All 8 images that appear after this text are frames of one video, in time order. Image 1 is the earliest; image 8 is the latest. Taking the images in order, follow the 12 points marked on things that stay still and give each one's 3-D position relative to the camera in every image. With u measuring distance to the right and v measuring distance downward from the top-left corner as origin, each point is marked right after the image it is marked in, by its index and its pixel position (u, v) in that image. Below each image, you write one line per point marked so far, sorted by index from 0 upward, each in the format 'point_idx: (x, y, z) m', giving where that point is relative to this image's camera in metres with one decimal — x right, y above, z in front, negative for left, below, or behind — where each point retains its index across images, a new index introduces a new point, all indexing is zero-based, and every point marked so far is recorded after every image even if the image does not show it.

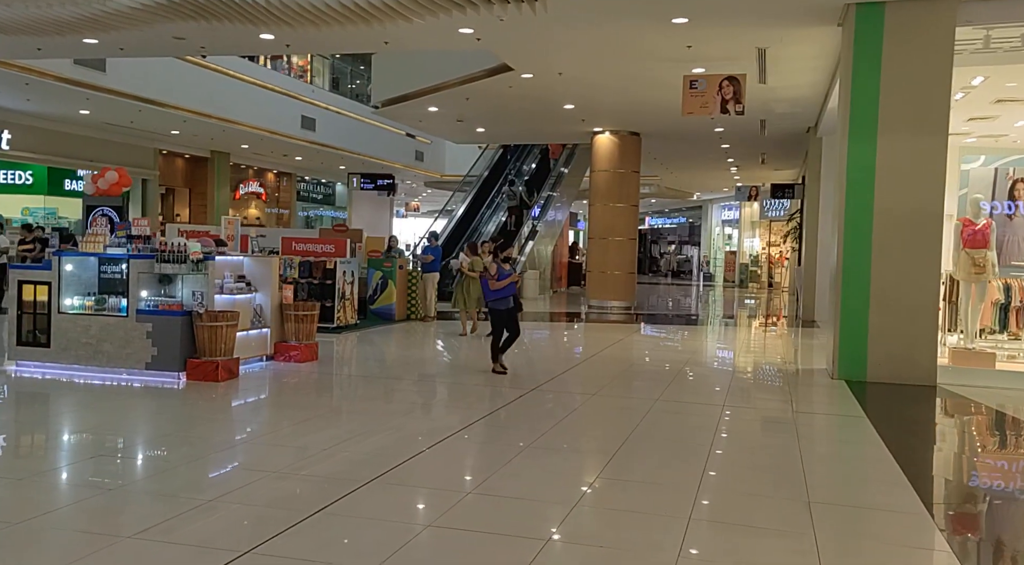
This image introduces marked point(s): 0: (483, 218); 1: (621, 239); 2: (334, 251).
0: (-0.6, +1.4, +19.0) m
1: (+1.9, +0.7, +14.8) m
2: (-2.1, +0.4, +10.0) m
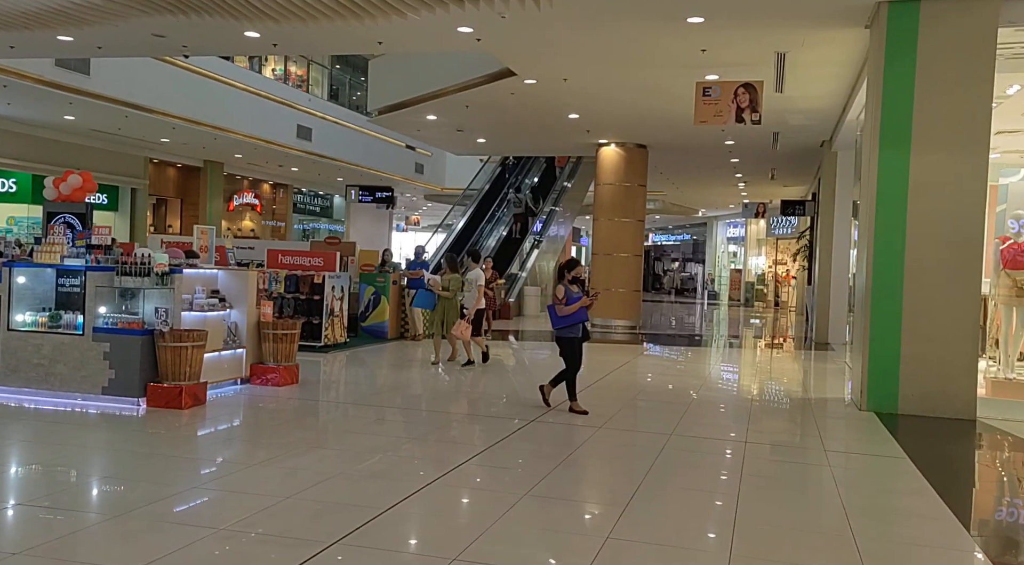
0: (-0.6, +1.1, +18.5) m
1: (+1.9, +0.4, +14.2) m
2: (-2.1, +0.2, +9.4) m
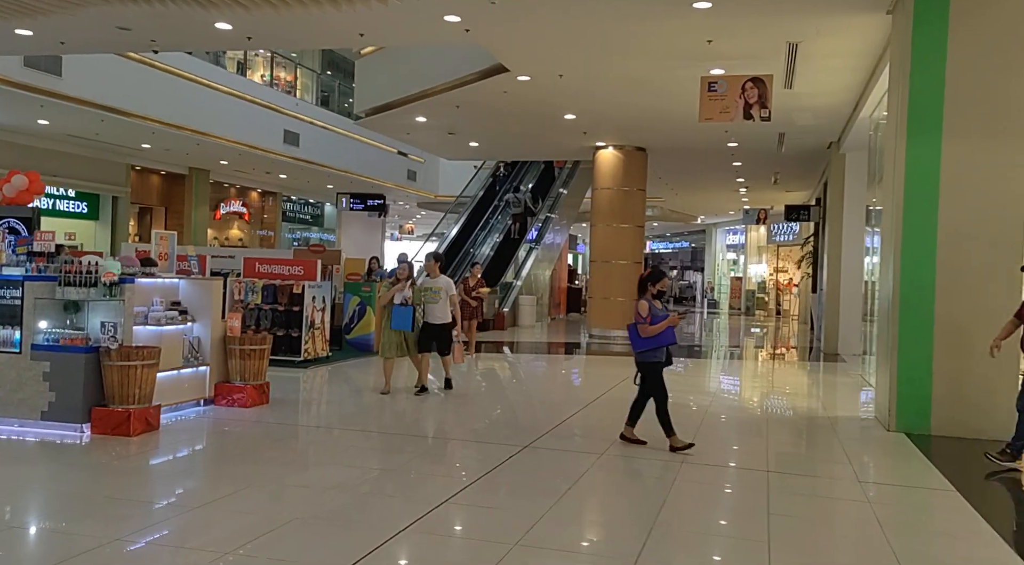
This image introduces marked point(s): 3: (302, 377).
0: (-0.7, +0.9, +17.9) m
1: (+1.8, +0.3, +13.6) m
2: (-2.1, +0.1, +8.8) m
3: (-2.0, -0.9, +8.4) m
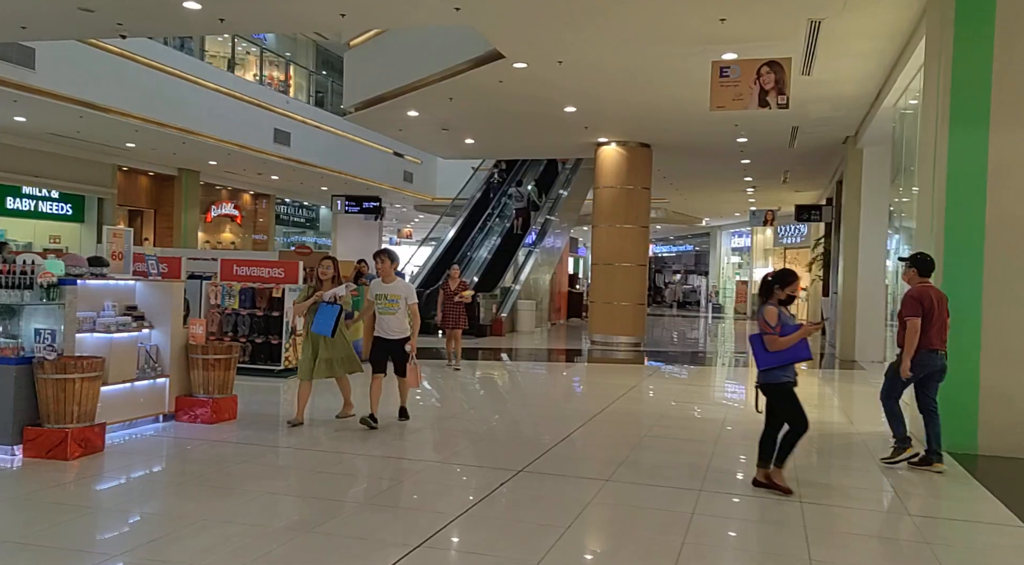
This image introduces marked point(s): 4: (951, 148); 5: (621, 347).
0: (-0.7, +0.8, +17.3) m
1: (+1.8, +0.3, +13.0) m
2: (-2.1, +0.1, +8.1) m
3: (-2.1, -0.9, +7.8) m
4: (+2.8, +0.9, +5.6) m
5: (+1.6, -1.0, +12.9) m
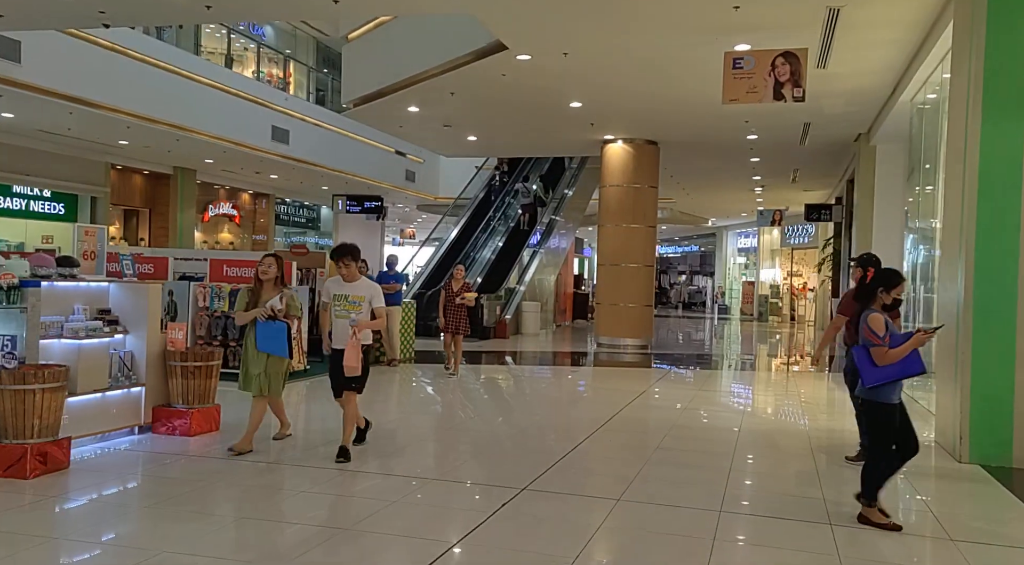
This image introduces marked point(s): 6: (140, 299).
0: (-0.7, +0.8, +16.9) m
1: (+1.8, +0.2, +12.6) m
2: (-2.1, 0.0, +7.8) m
3: (-2.0, -1.0, +7.4) m
4: (+2.8, +0.9, +5.2) m
5: (+1.7, -1.0, +12.5) m
6: (-2.2, -0.1, +5.1) m
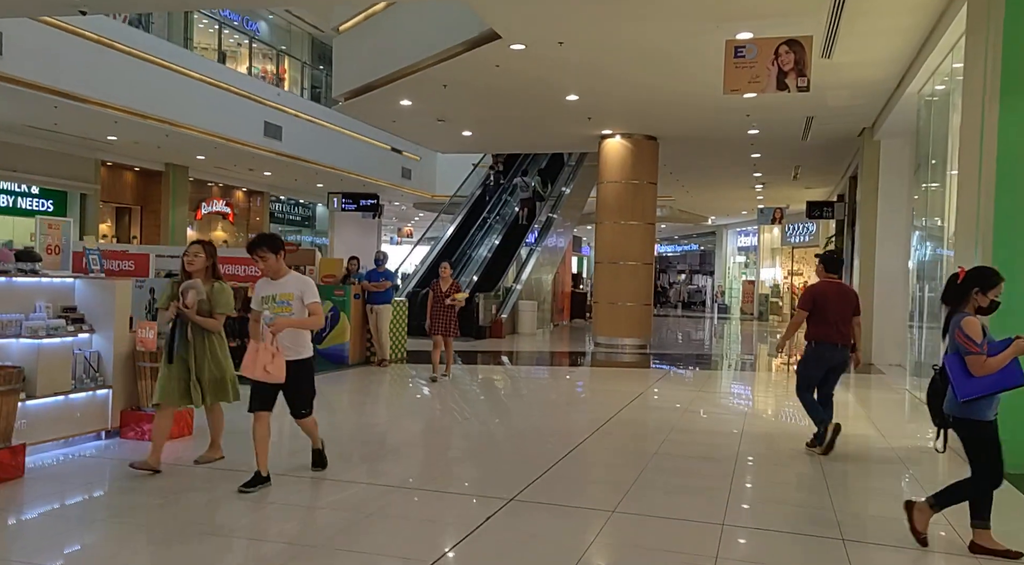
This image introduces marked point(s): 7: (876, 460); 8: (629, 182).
0: (-0.7, +0.8, +16.6) m
1: (+1.7, +0.3, +12.3) m
2: (-2.2, +0.1, +7.5) m
3: (-2.1, -0.9, +7.1) m
4: (+2.8, +0.9, +4.9) m
5: (+1.6, -1.0, +12.3) m
6: (-2.2, -0.1, +4.8) m
7: (+2.5, -1.2, +5.9) m
8: (+1.6, +1.4, +12.3) m
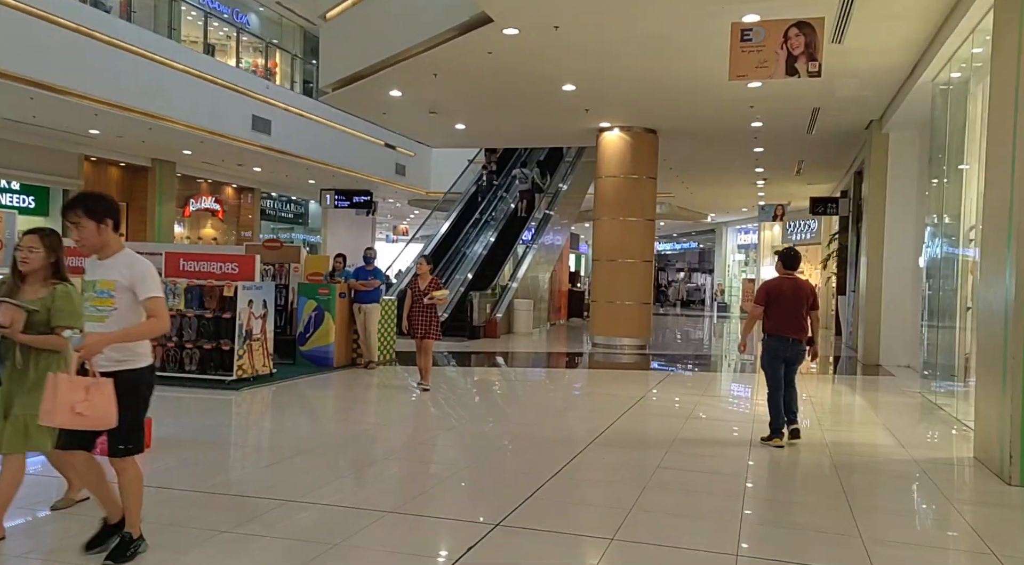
0: (-0.8, +0.8, +16.2) m
1: (+1.7, +0.3, +11.9) m
2: (-2.2, +0.1, +7.1) m
3: (-2.2, -0.9, +6.7) m
4: (+2.7, +0.9, +4.5) m
5: (+1.5, -0.9, +11.8) m
6: (-2.3, -0.1, +4.4) m
7: (+2.4, -1.2, +5.5) m
8: (+1.6, +1.5, +11.9) m
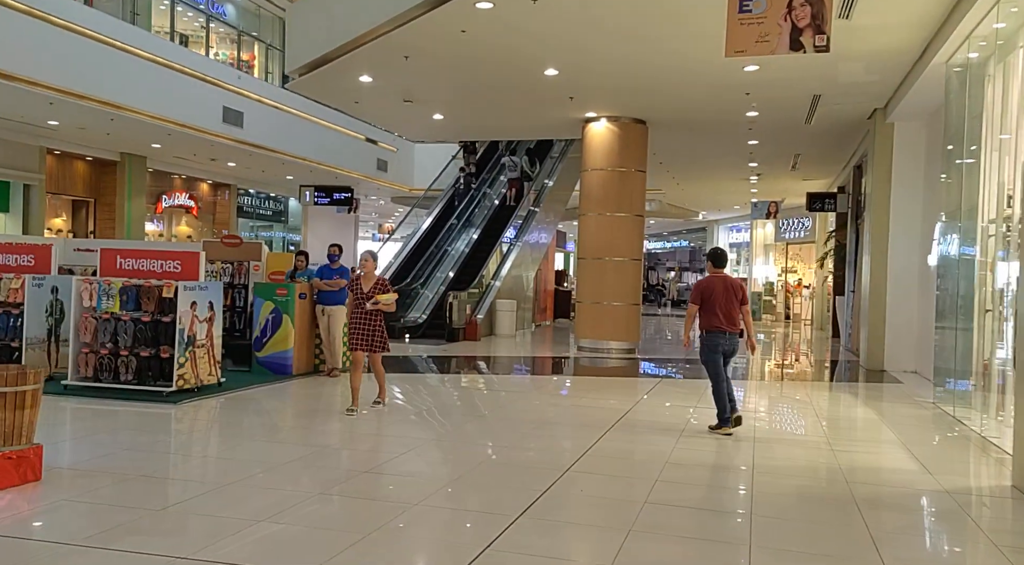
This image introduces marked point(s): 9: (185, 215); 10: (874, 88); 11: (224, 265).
0: (-1.1, +0.8, +15.5) m
1: (+1.4, +0.3, +11.2) m
2: (-2.4, +0.1, +6.4) m
3: (-2.3, -0.9, +6.0) m
4: (+2.6, +0.9, +3.9) m
5: (+1.3, -0.9, +11.2) m
6: (-2.4, -0.1, +3.6) m
7: (+2.3, -1.2, +4.9) m
8: (+1.3, +1.5, +11.2) m
9: (-7.1, +1.5, +18.8) m
10: (+3.8, +2.0, +9.1) m
11: (-2.8, +0.2, +8.4) m
